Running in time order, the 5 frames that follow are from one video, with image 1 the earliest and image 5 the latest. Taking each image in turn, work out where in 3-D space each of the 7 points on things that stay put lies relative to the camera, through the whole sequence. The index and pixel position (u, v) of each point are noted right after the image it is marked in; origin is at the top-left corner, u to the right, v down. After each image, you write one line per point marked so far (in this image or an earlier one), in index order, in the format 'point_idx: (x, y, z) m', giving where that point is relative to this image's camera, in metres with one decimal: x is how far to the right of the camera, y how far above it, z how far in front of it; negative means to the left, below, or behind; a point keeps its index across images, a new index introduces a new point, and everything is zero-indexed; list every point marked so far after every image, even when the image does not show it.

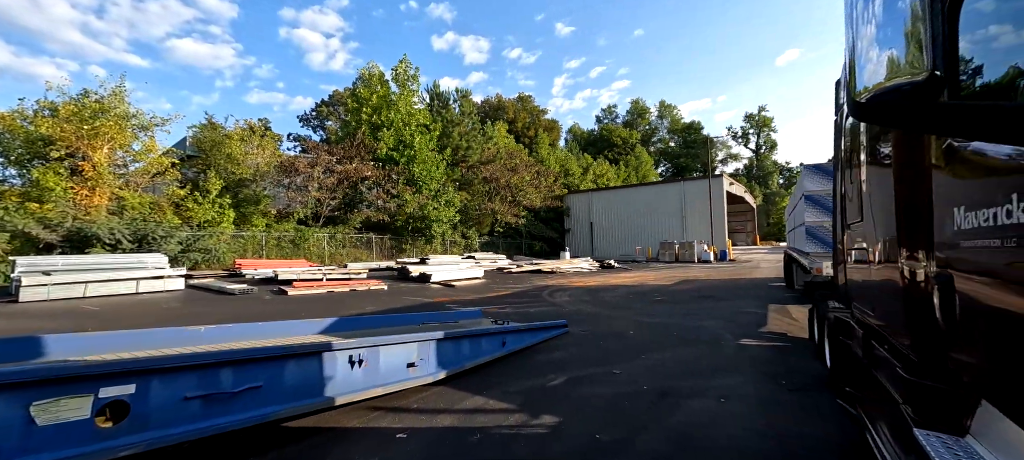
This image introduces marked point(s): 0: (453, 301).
0: (-1.6, -1.9, +10.8) m
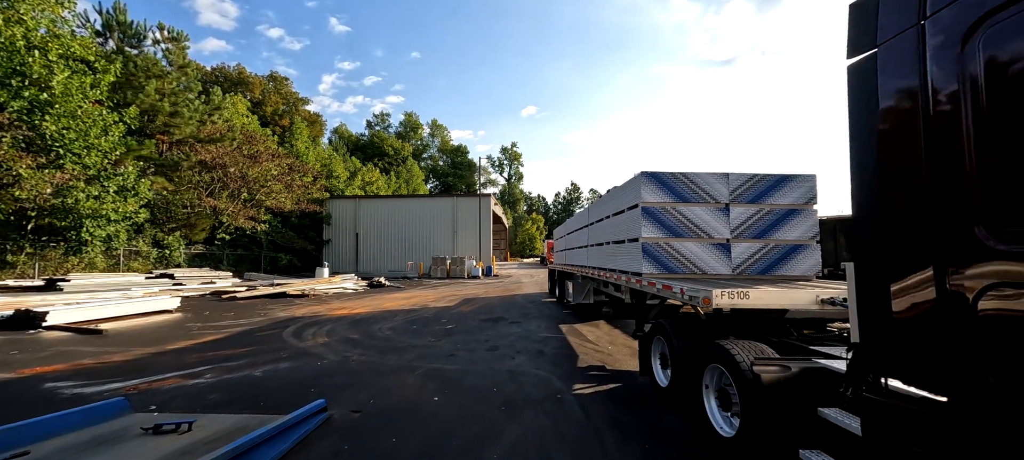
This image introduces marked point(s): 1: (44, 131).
0: (-6.1, -1.9, +5.6) m
1: (-14.6, +3.1, +12.4) m
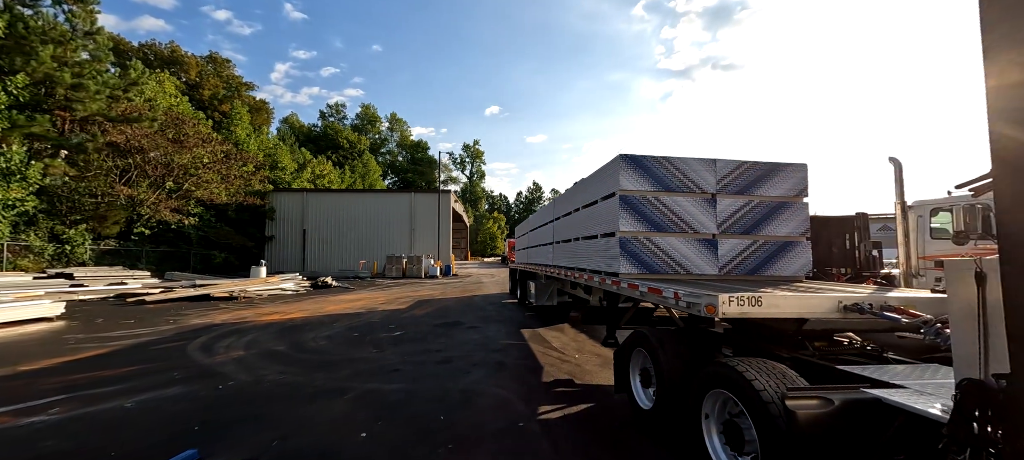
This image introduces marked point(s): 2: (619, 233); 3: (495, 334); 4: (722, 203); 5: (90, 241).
0: (-6.6, -1.7, +4.0) m
1: (-15.7, +3.3, +10.0) m
2: (+1.3, 0.0, +4.7) m
3: (-0.4, -2.2, +8.3) m
4: (+2.5, +0.3, +4.7) m
5: (-17.3, -0.4, +16.2) m
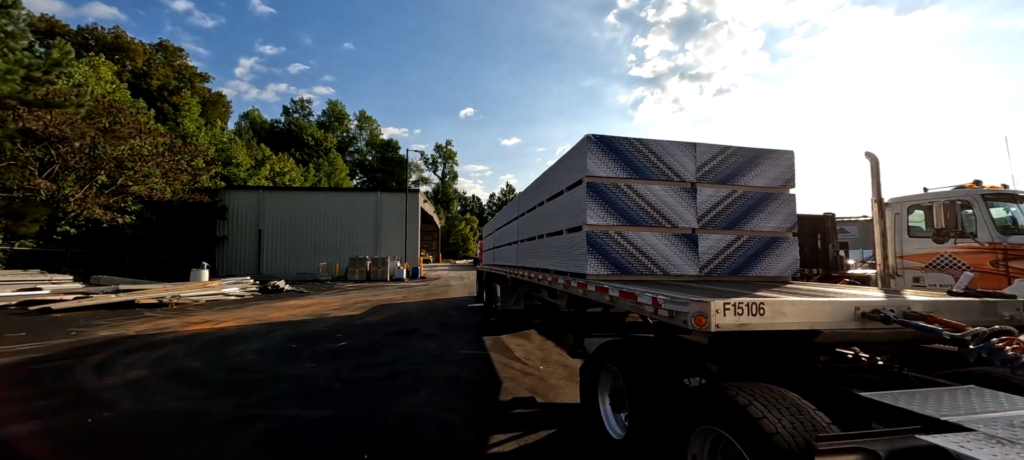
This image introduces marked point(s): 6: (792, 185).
0: (-7.0, -1.7, +2.8) m
1: (-16.5, +3.4, +8.3) m
2: (+0.7, 0.0, +4.0) m
3: (-1.1, -2.1, +7.5) m
4: (+2.0, +0.4, +4.1) m
5: (-18.5, -0.4, +14.3) m
6: (+3.1, +0.5, +4.4) m
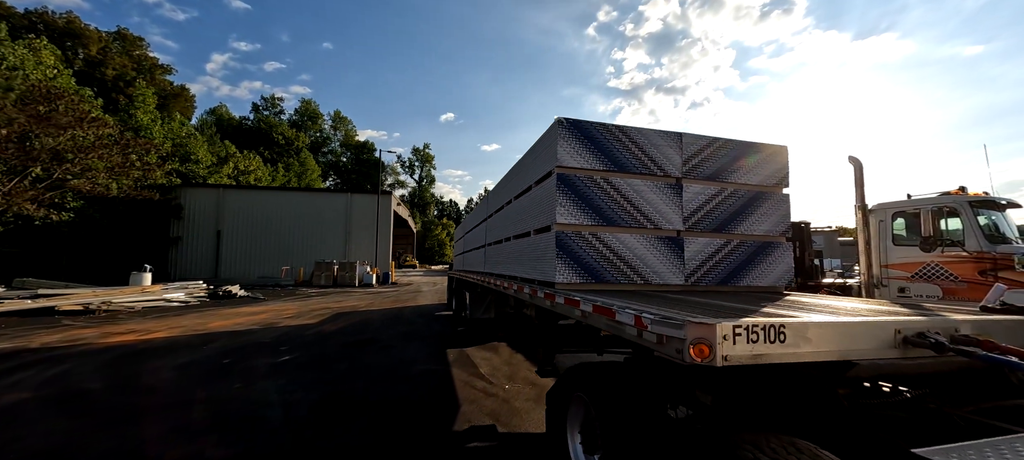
0: (-7.4, -1.5, +1.8) m
1: (-17.0, +3.6, +6.8) m
2: (+0.4, 0.0, +3.4) m
3: (-1.7, -2.1, +6.7) m
4: (+1.6, +0.4, +3.6) m
5: (-19.4, -0.3, +12.7) m
6: (+2.7, +0.4, +3.9) m
